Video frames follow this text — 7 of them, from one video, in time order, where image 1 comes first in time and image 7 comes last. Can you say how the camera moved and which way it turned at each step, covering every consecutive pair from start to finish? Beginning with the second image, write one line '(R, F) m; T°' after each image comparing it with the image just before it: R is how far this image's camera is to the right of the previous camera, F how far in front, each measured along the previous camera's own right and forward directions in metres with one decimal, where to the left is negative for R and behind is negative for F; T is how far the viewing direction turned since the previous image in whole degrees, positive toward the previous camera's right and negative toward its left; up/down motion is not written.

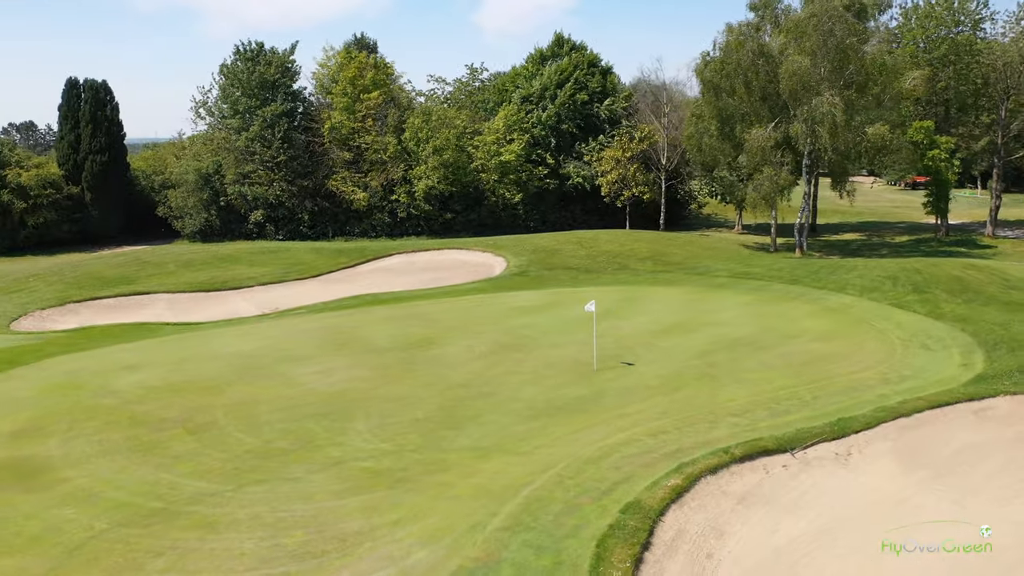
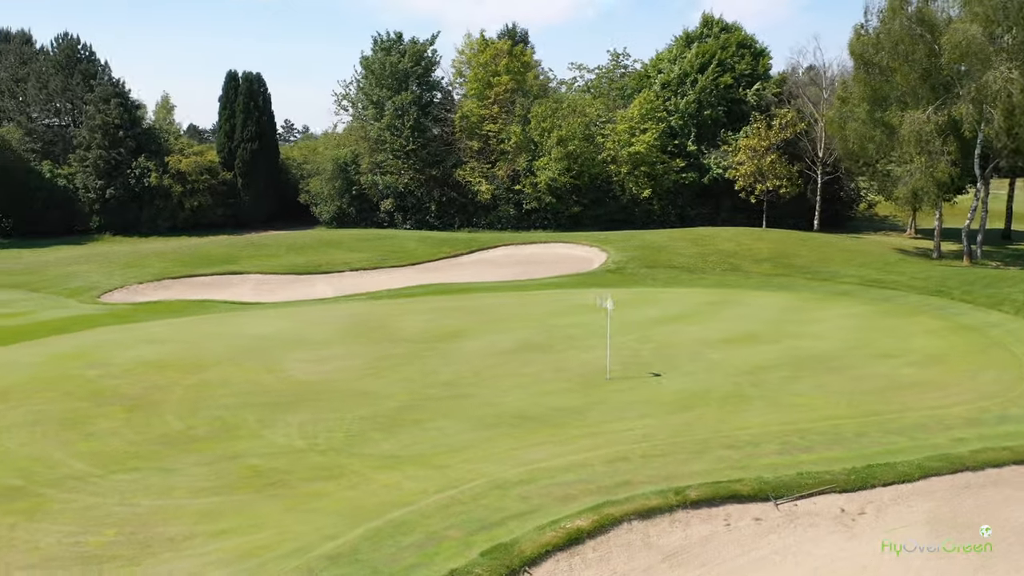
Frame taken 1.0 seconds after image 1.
(+3.3, +2.3) m; -14°
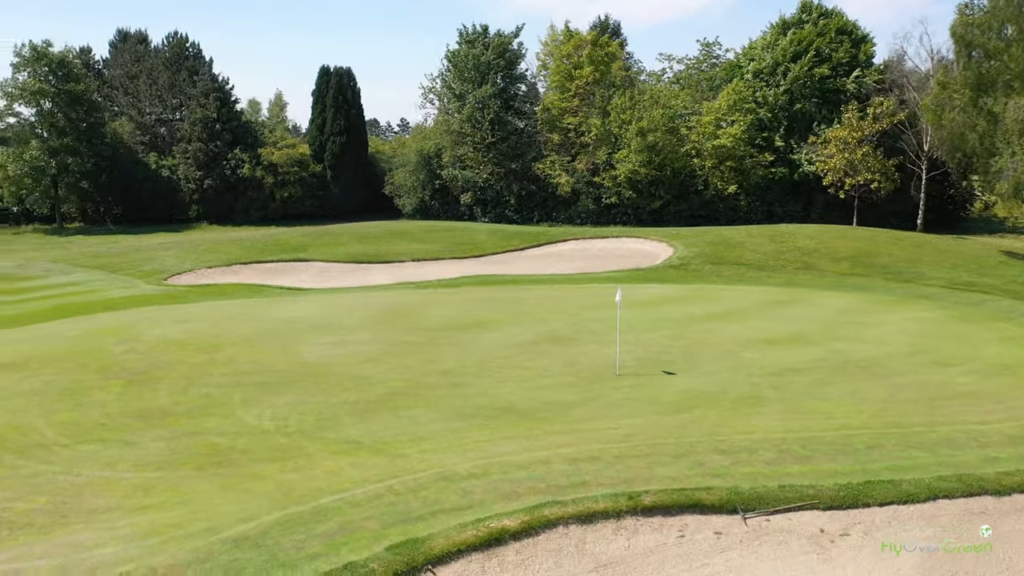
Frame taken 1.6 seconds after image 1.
(+1.7, +0.7) m; -8°
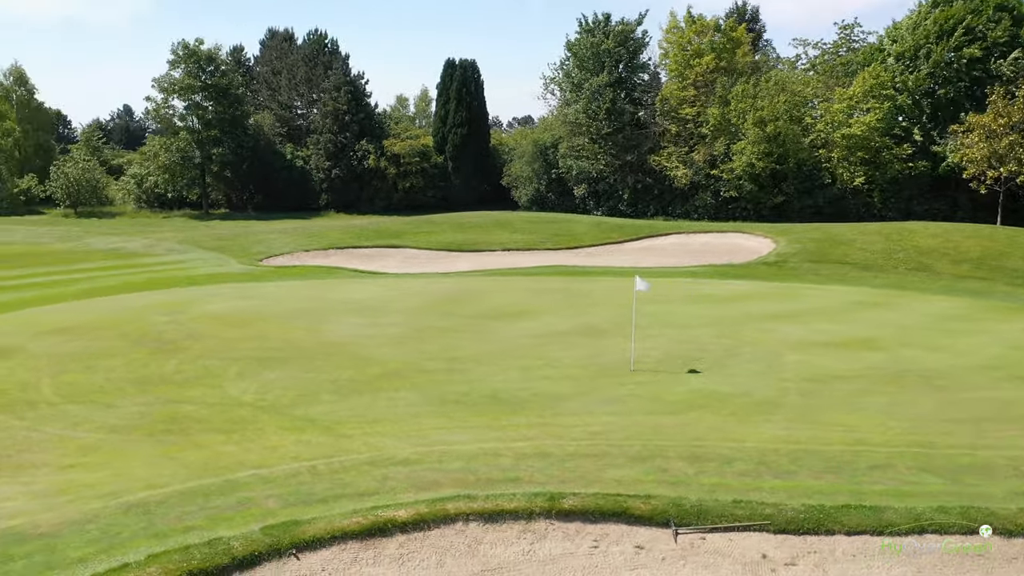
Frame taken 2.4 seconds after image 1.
(+2.1, +0.9) m; -11°
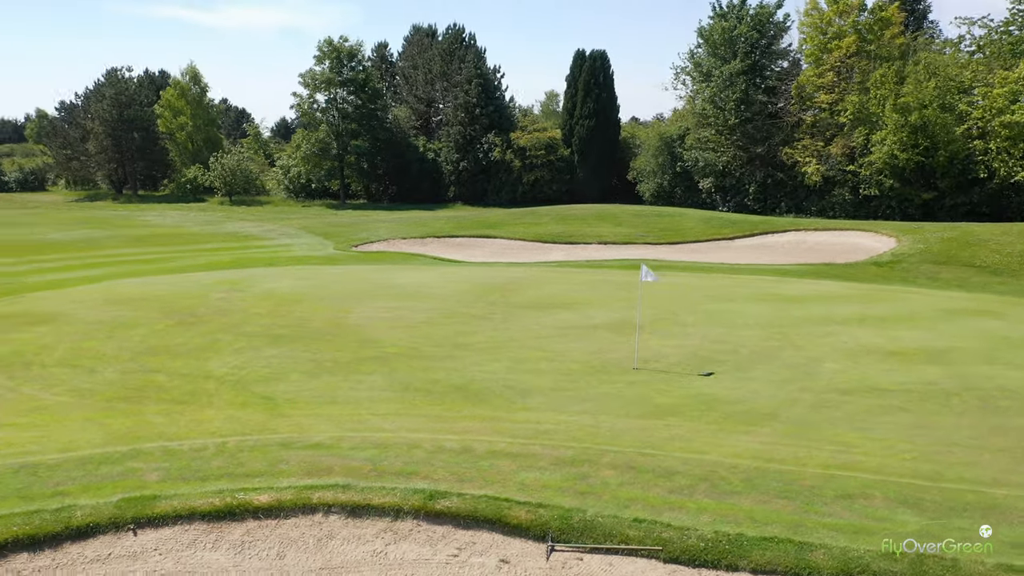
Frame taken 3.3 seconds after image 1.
(+2.2, +1.0) m; -12°
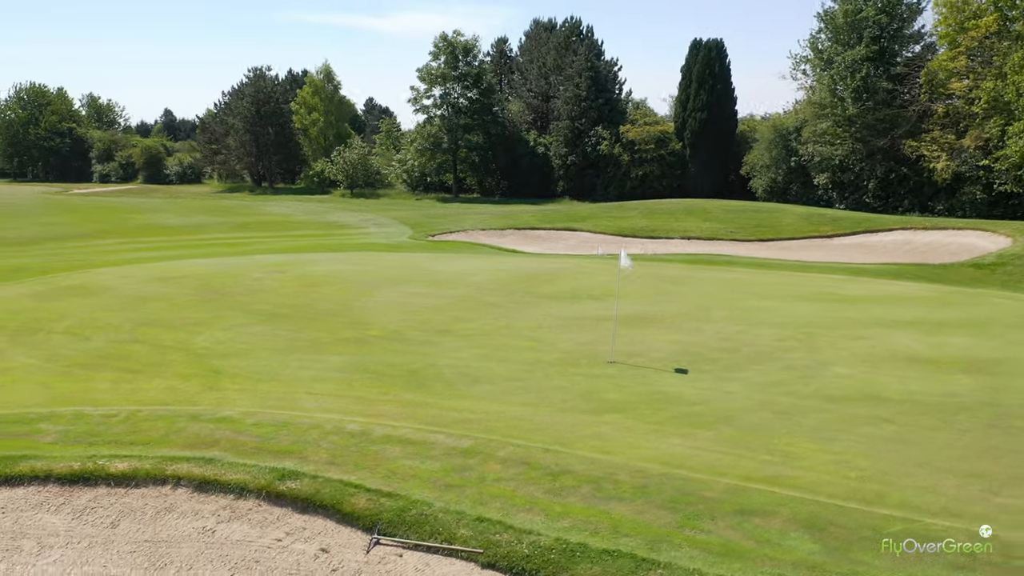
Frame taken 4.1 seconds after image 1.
(+2.1, +0.7) m; -10°
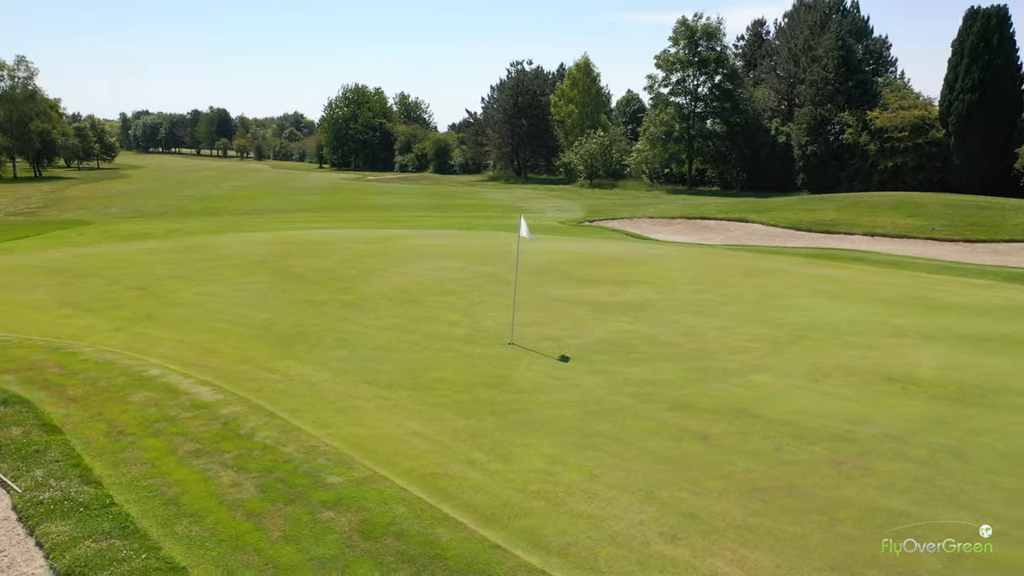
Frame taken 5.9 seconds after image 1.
(+4.2, +1.6) m; -22°
